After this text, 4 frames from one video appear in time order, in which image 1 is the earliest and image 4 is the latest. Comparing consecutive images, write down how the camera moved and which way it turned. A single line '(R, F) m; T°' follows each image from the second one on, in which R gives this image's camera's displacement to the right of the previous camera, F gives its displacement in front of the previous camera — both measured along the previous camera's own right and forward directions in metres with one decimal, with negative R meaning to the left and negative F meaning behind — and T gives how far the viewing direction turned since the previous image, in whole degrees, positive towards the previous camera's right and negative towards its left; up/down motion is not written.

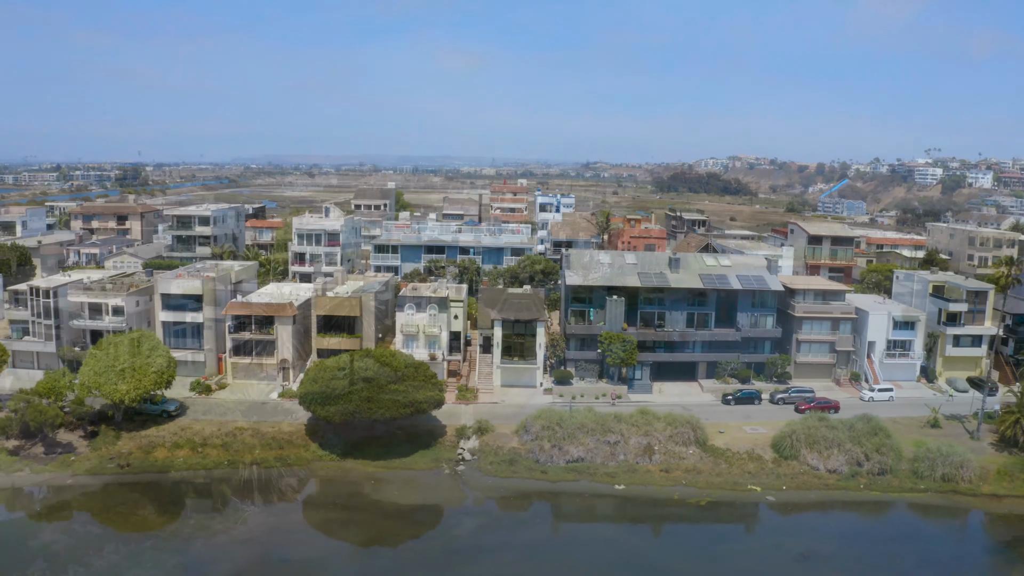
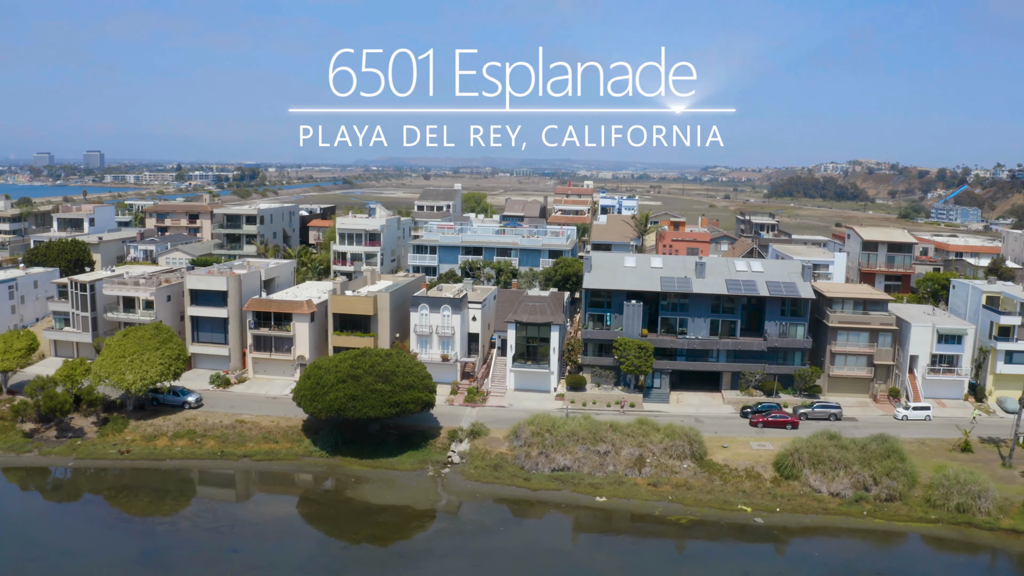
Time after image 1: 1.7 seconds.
(+1.6, +0.4) m; -8°
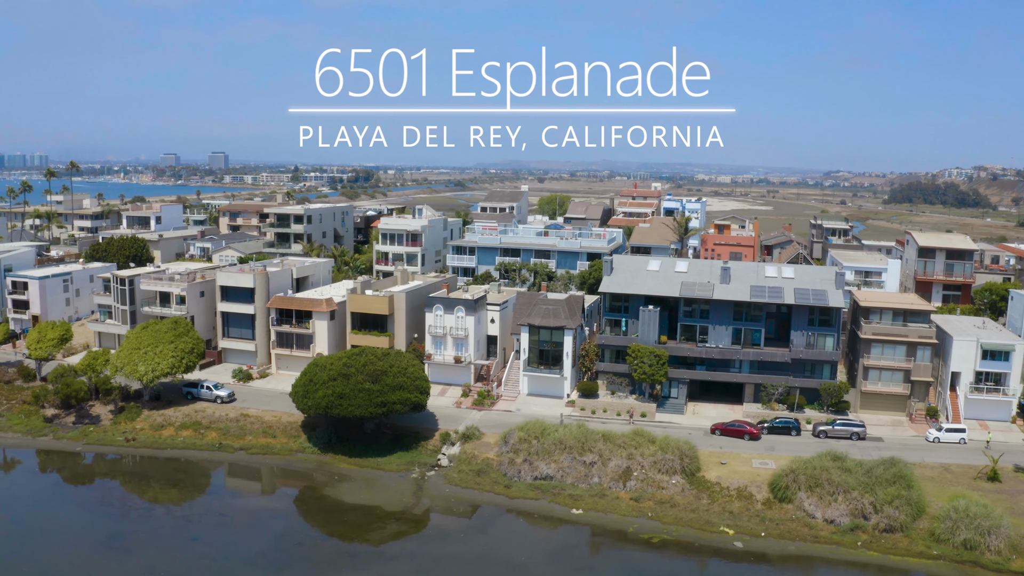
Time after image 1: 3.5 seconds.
(+1.6, +0.4) m; -8°
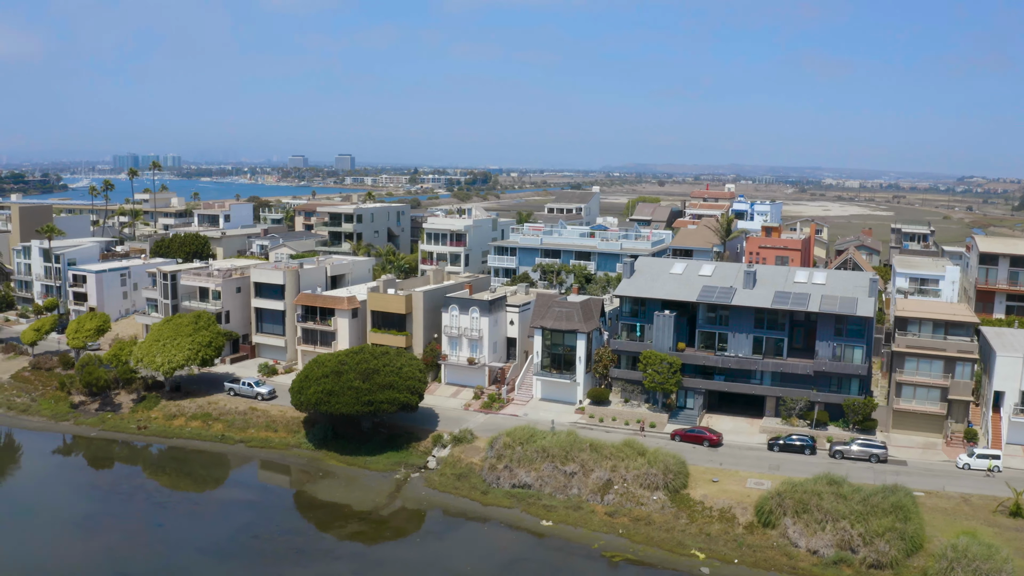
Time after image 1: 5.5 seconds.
(+1.7, +0.4) m; -8°
